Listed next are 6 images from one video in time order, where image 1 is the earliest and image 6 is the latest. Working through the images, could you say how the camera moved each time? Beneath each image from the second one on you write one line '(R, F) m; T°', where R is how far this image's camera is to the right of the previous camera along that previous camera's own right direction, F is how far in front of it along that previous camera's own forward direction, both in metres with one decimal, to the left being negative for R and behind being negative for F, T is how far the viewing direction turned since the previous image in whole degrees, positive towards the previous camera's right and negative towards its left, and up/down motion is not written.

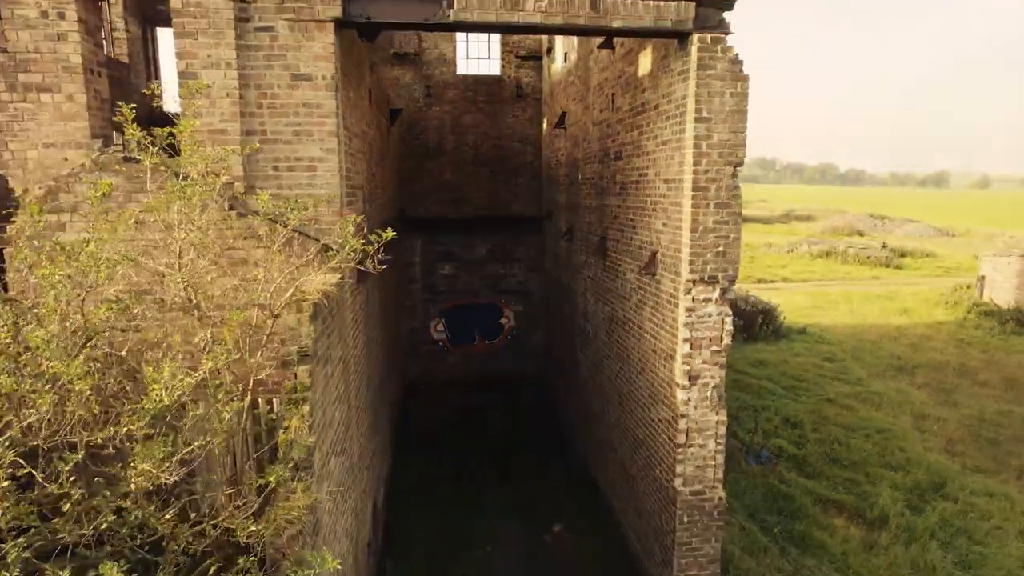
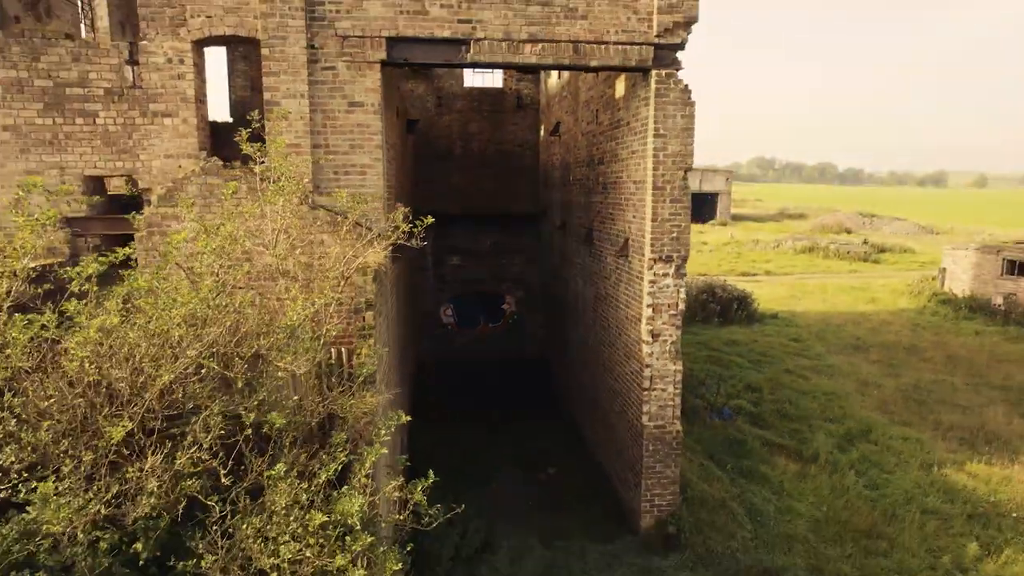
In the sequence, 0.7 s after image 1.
(0.0, -1.6) m; 0°
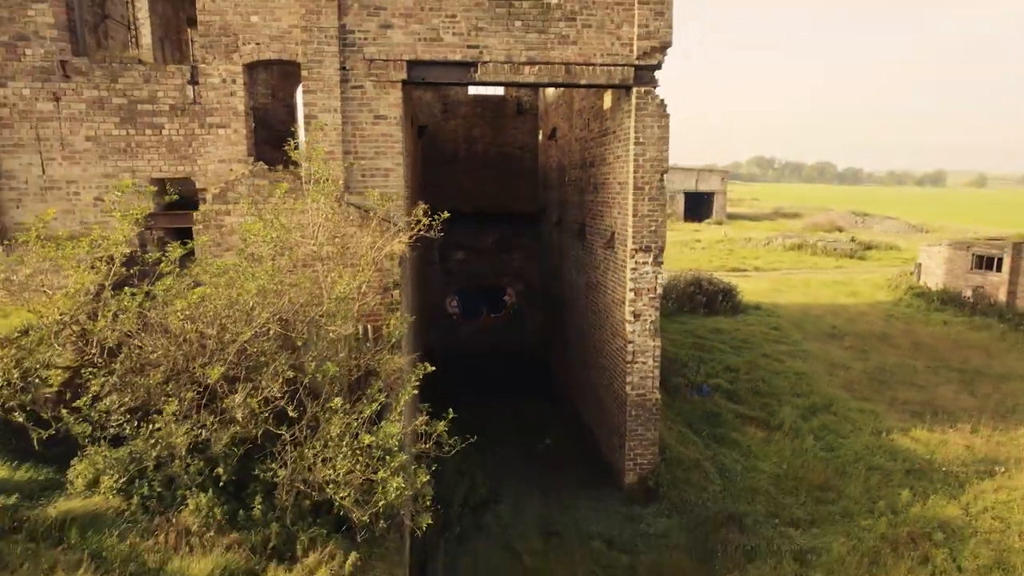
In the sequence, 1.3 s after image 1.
(0.0, -1.2) m; 0°
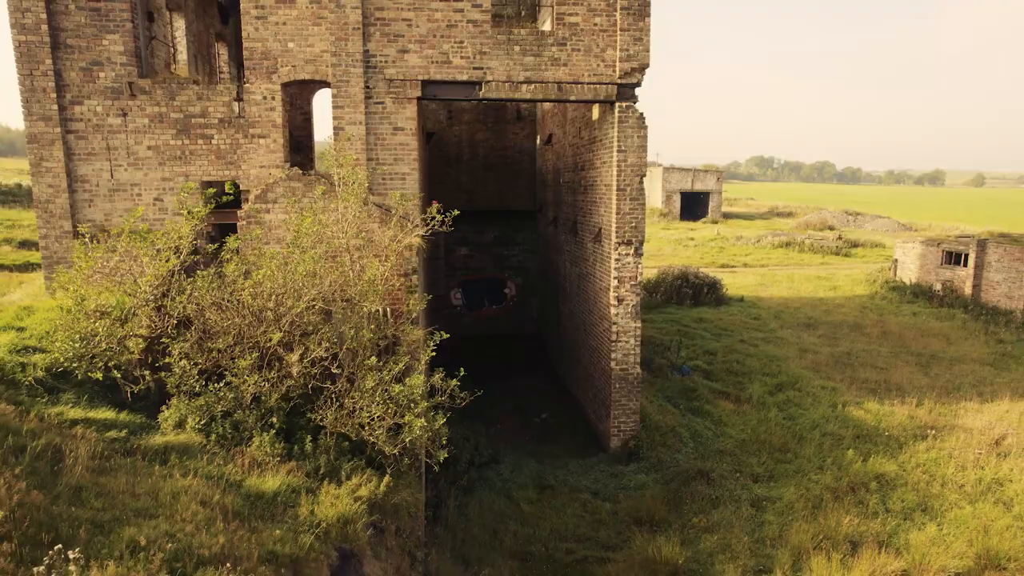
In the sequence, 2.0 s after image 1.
(0.0, -1.3) m; 0°
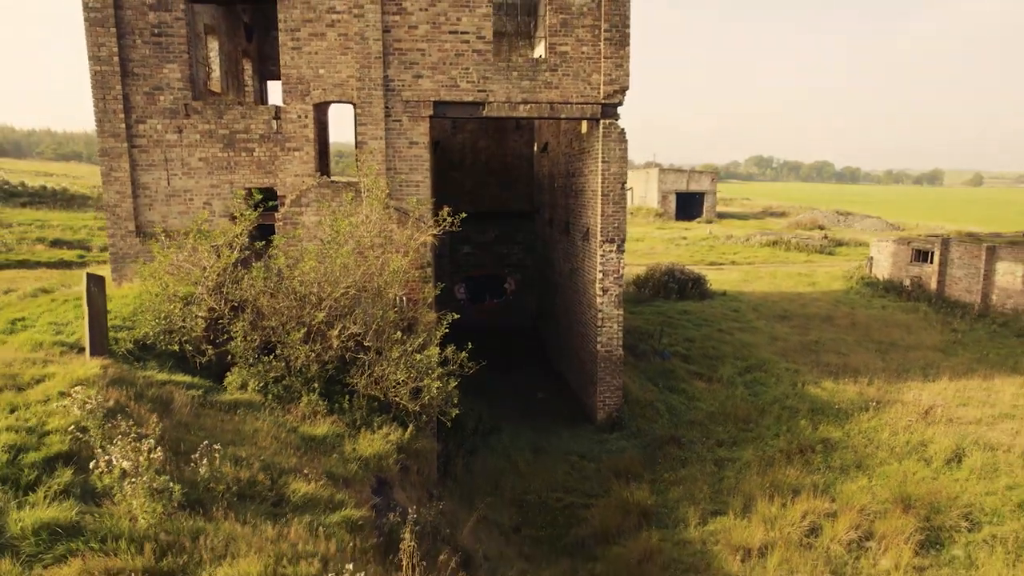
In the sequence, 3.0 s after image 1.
(0.0, -1.5) m; 0°
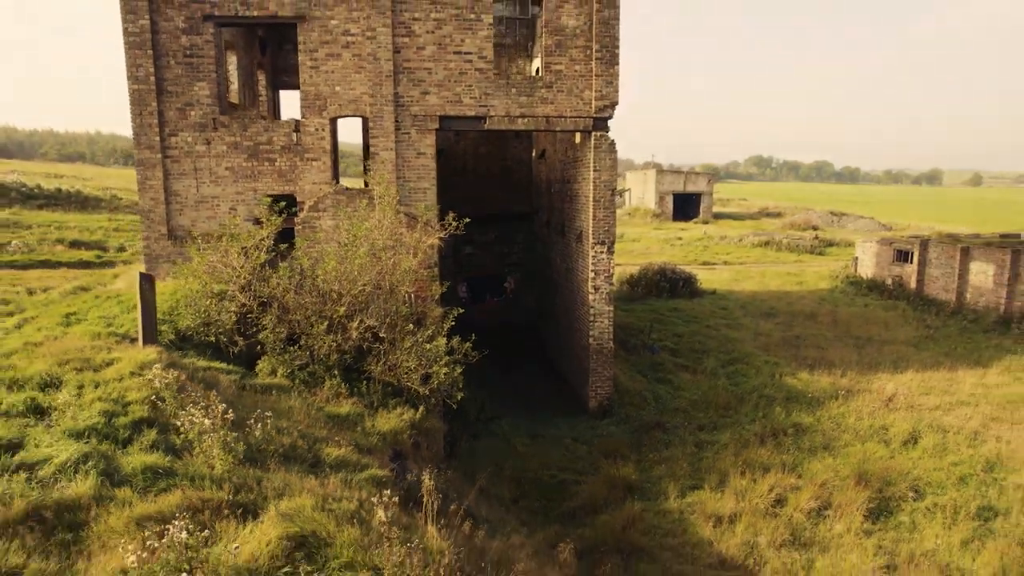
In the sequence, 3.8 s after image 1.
(0.0, -1.0) m; 0°
